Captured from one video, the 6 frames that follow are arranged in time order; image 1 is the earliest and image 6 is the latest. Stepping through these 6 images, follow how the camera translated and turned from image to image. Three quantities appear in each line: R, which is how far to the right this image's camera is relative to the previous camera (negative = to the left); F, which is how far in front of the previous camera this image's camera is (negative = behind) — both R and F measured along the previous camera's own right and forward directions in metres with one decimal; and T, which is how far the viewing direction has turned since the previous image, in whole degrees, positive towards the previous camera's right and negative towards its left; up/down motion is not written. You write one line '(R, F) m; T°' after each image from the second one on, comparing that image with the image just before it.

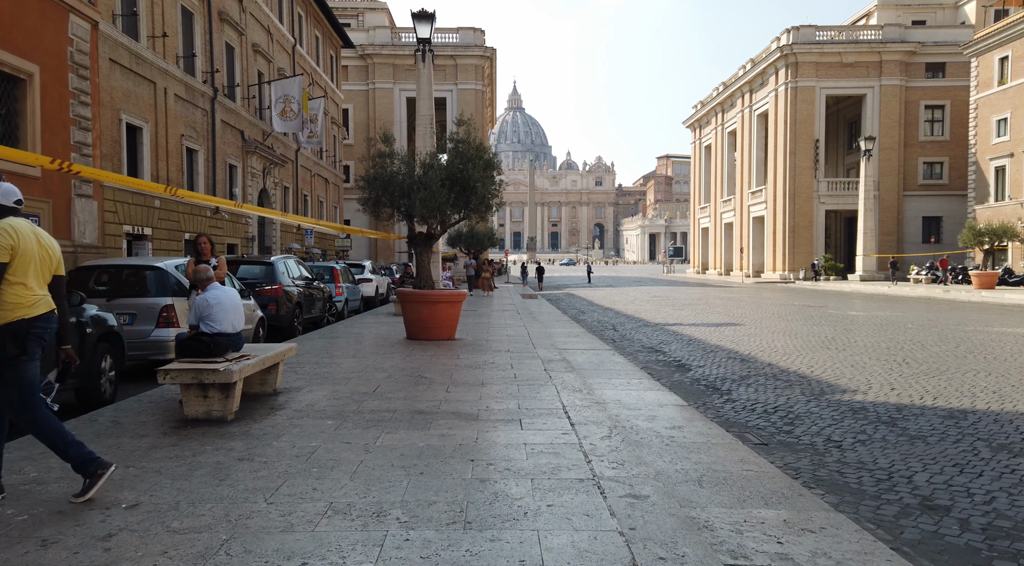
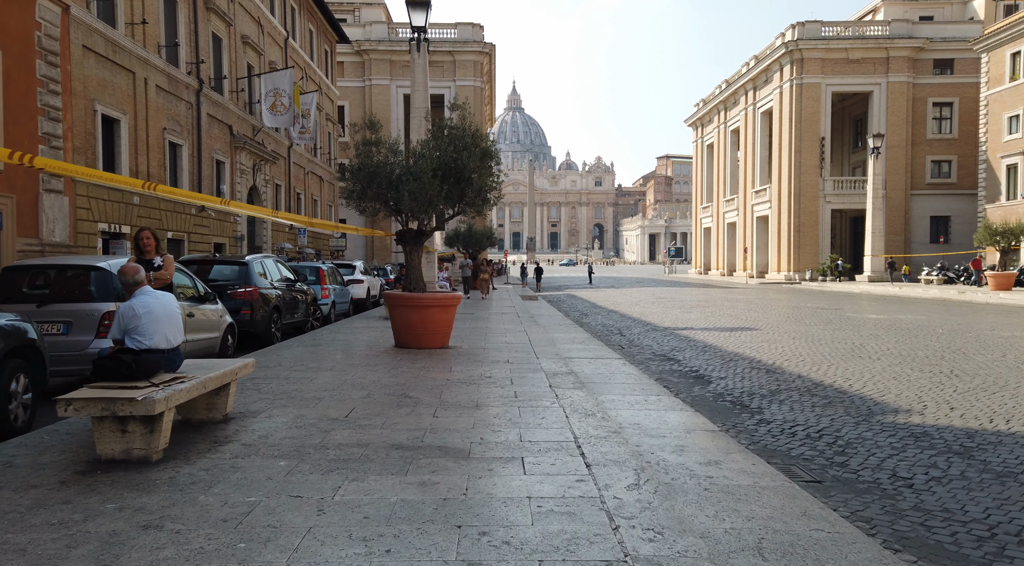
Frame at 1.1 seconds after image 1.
(0.0, +1.2) m; 0°
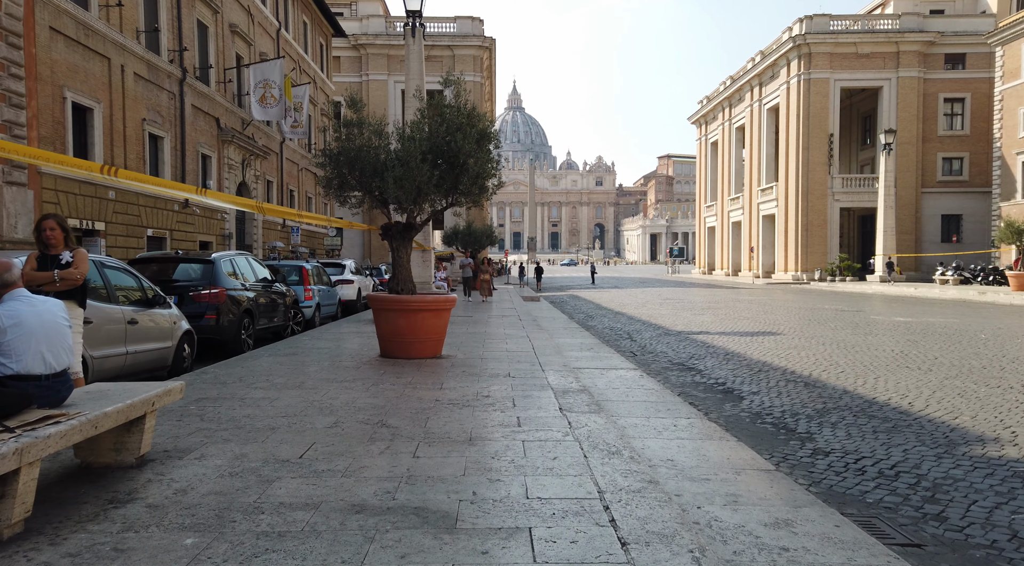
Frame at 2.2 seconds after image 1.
(0.0, +1.4) m; 0°
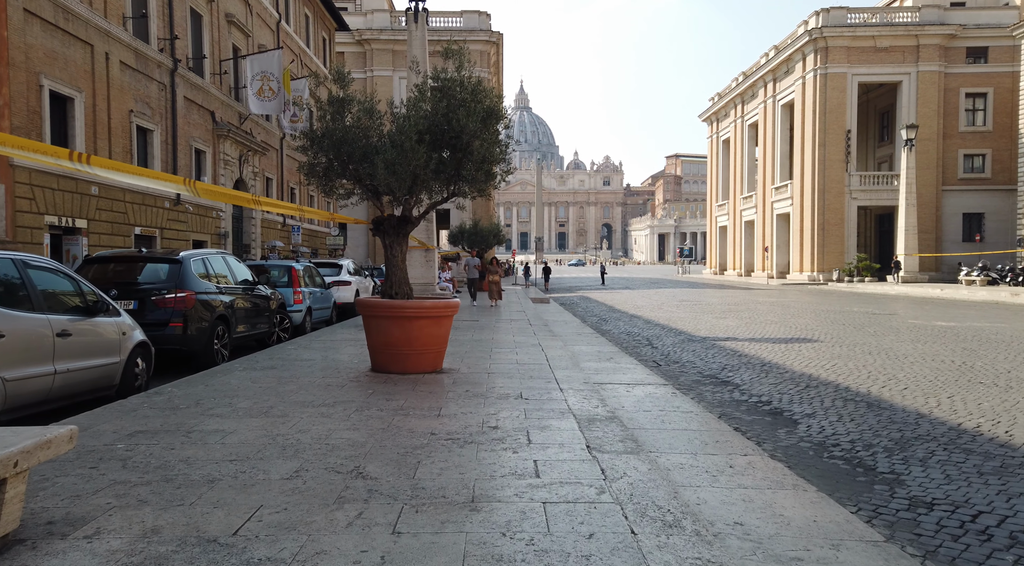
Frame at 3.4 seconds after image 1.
(-0.1, +1.4) m; -1°
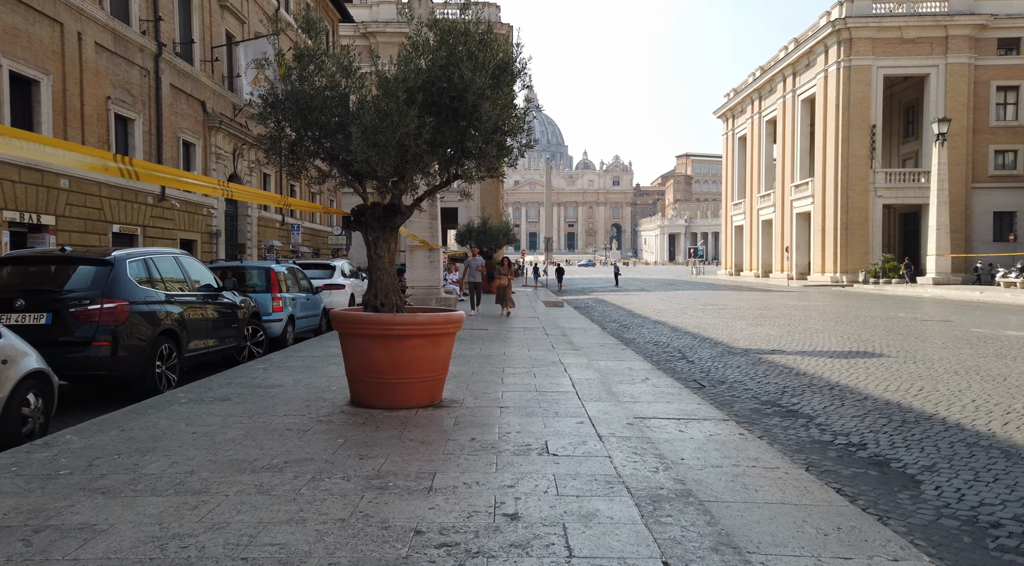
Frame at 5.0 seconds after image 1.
(-0.1, +1.9) m; -1°
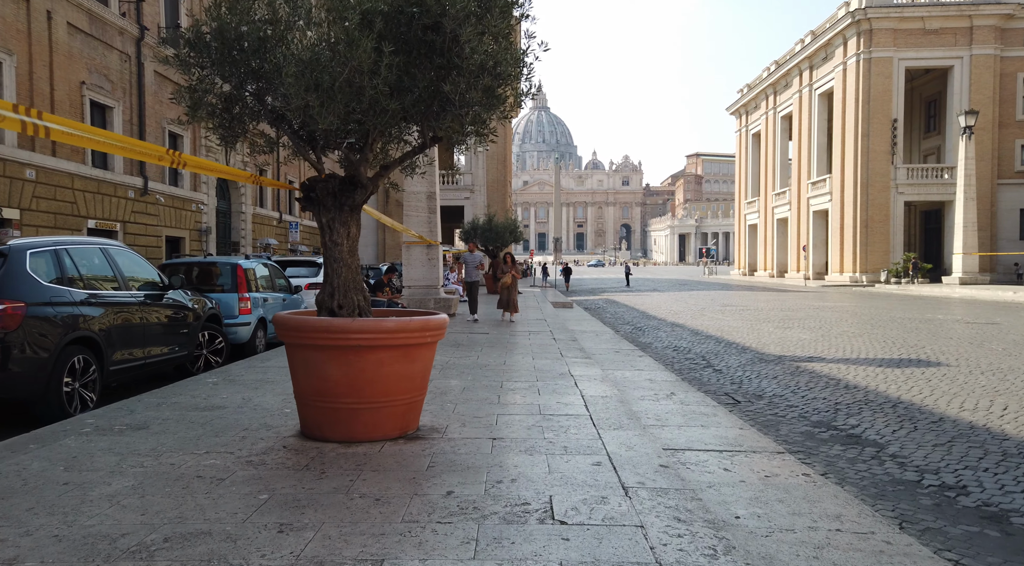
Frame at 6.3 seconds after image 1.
(+0.1, +1.5) m; -1°
